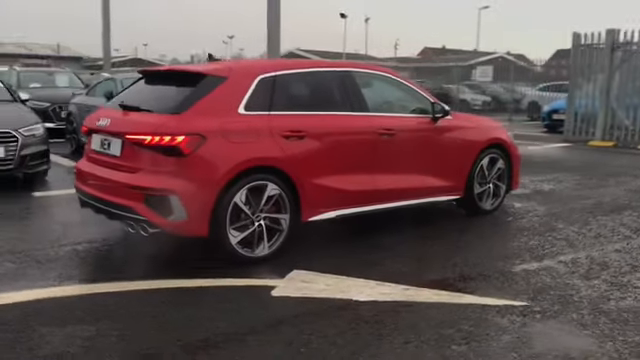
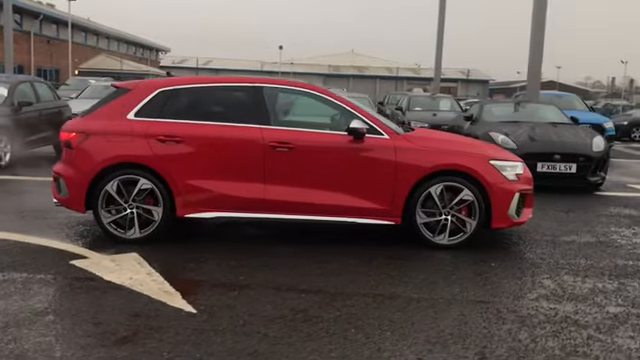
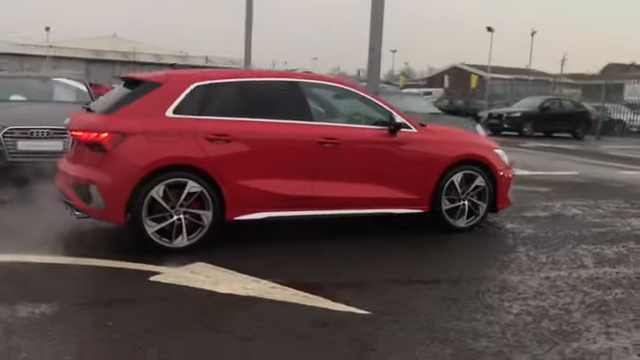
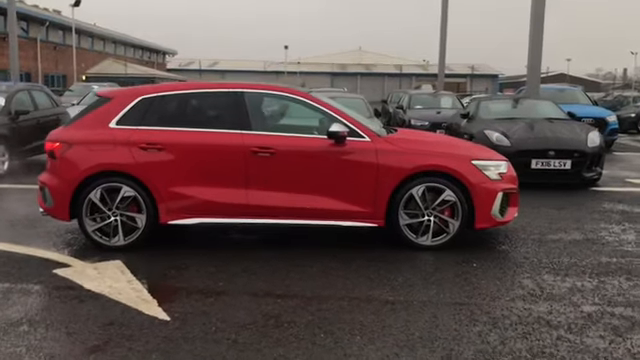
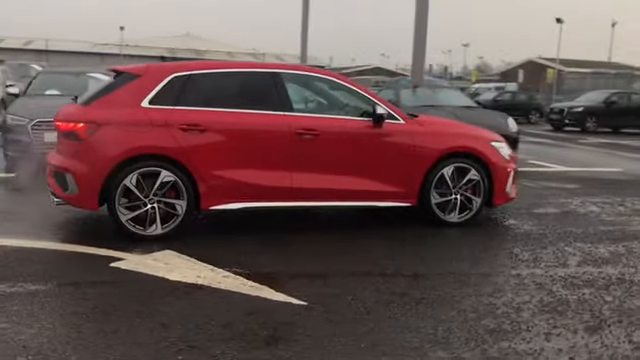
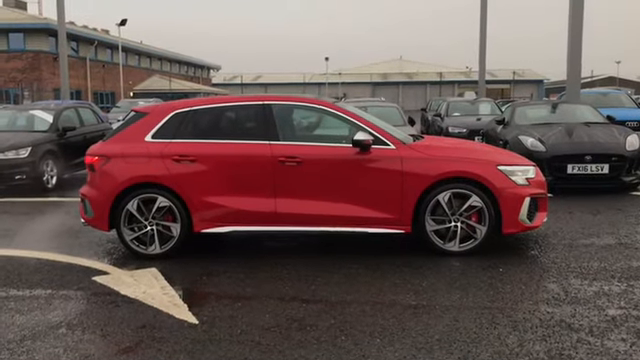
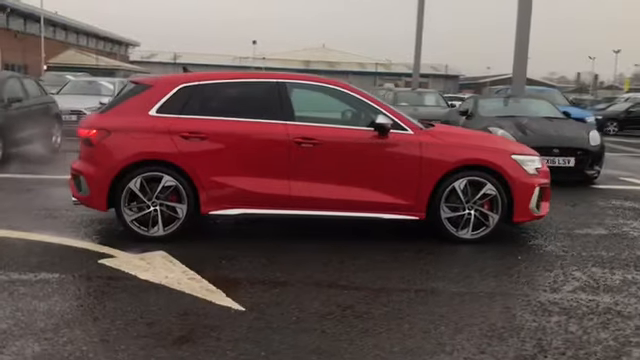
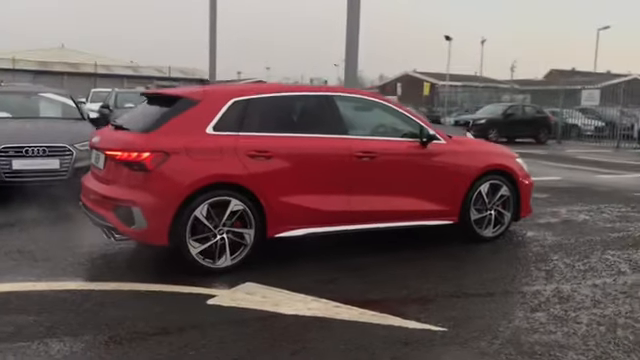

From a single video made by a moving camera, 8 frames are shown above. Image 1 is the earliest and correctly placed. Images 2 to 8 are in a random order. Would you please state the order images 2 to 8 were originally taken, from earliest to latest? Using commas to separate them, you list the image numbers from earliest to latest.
8, 3, 5, 7, 2, 4, 6
